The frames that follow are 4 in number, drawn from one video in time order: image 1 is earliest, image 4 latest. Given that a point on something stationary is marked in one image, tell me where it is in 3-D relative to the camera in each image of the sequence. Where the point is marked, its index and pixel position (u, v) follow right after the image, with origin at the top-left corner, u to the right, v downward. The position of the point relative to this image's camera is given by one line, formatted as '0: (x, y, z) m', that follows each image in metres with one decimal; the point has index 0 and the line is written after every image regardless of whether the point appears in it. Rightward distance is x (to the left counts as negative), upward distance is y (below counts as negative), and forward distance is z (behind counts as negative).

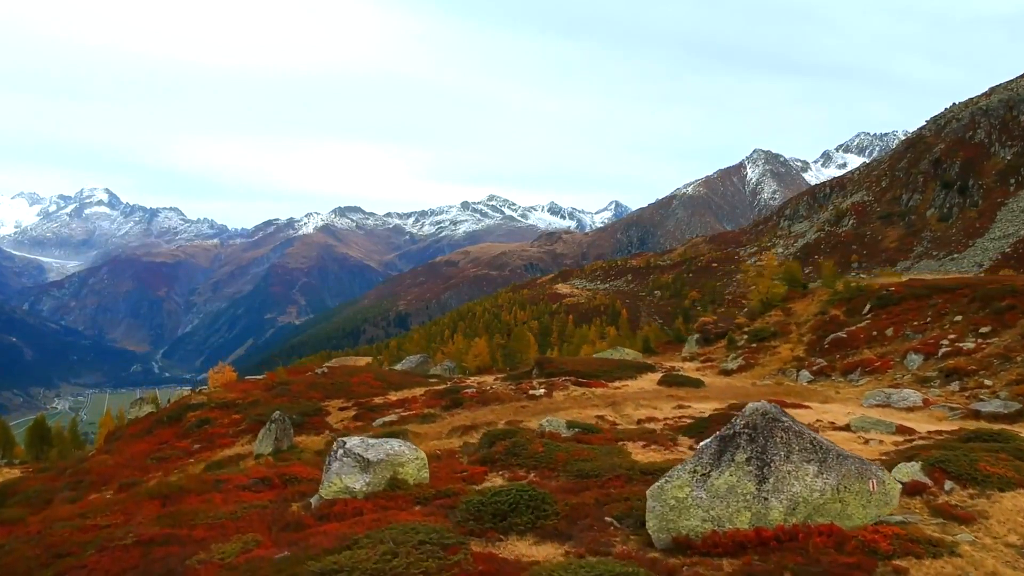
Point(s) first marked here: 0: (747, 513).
0: (+7.5, -7.2, +18.6) m
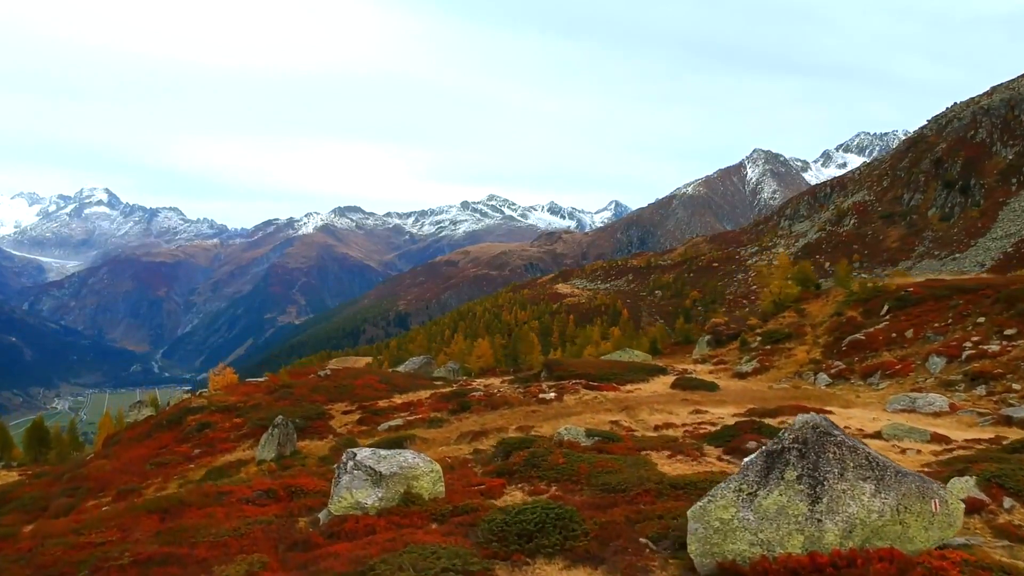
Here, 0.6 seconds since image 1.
0: (+8.4, -7.3, +17.1) m
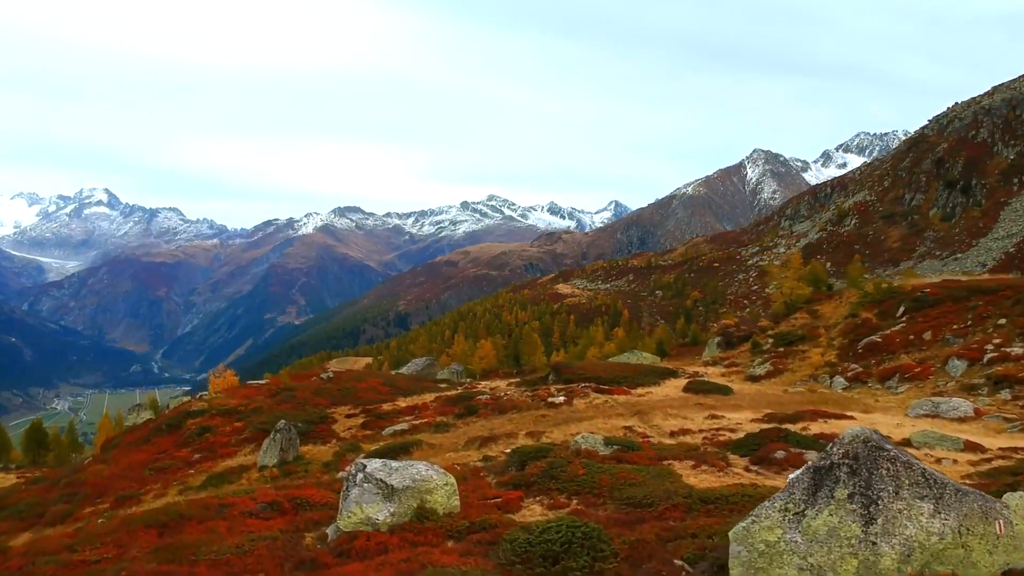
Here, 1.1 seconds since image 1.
0: (+9.2, -7.4, +15.7) m
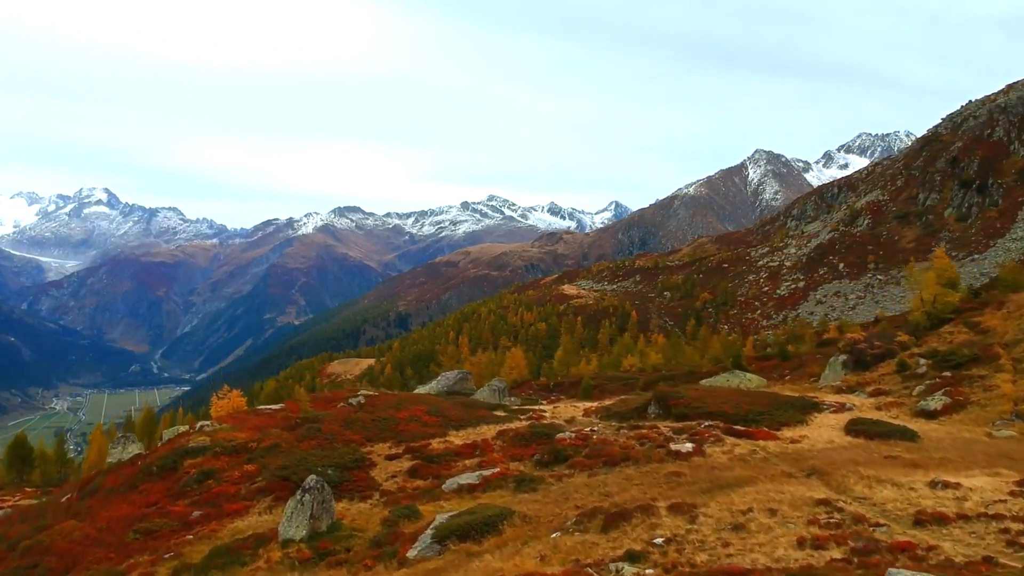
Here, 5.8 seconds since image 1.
0: (+16.8, -7.9, +1.8) m
